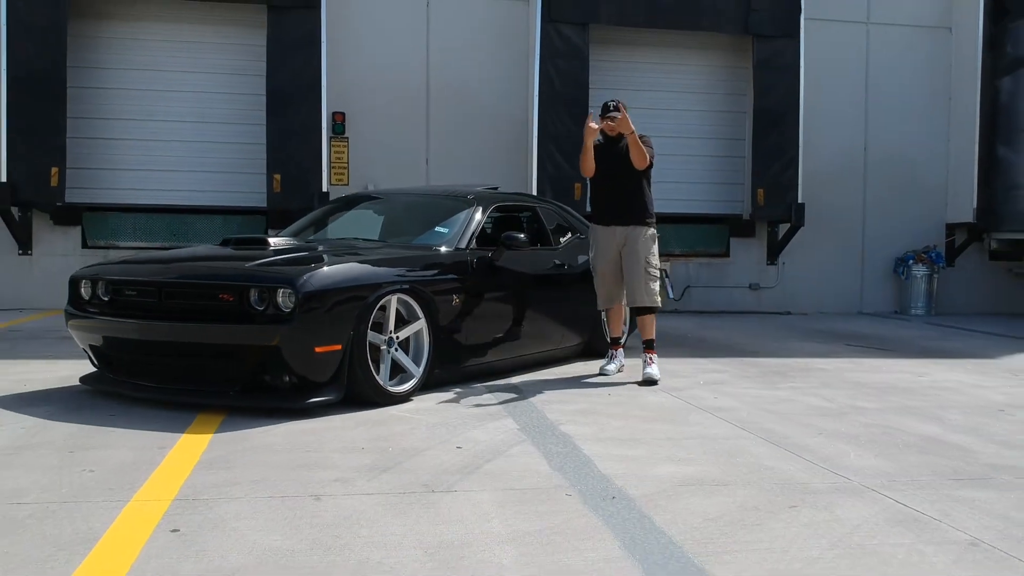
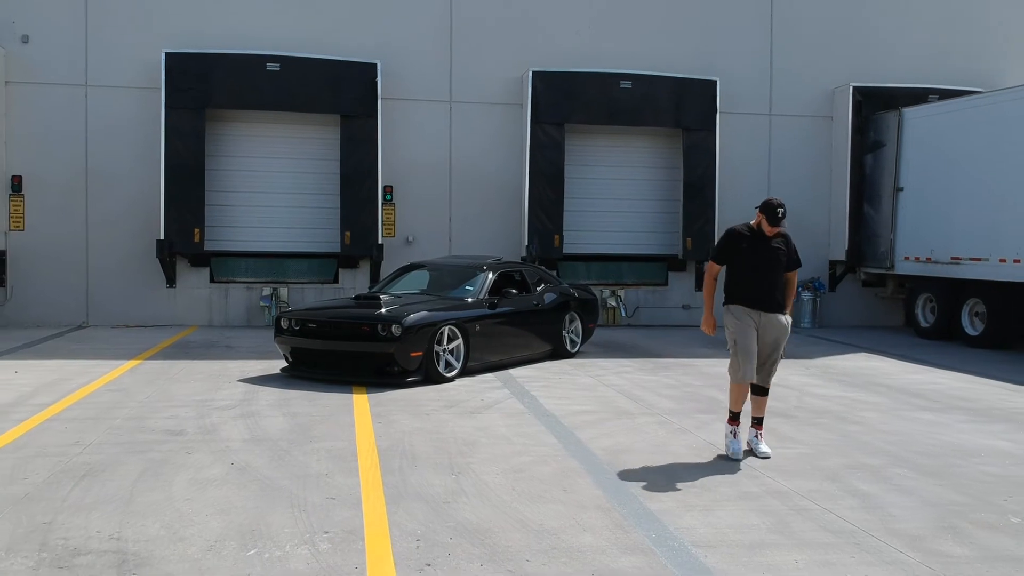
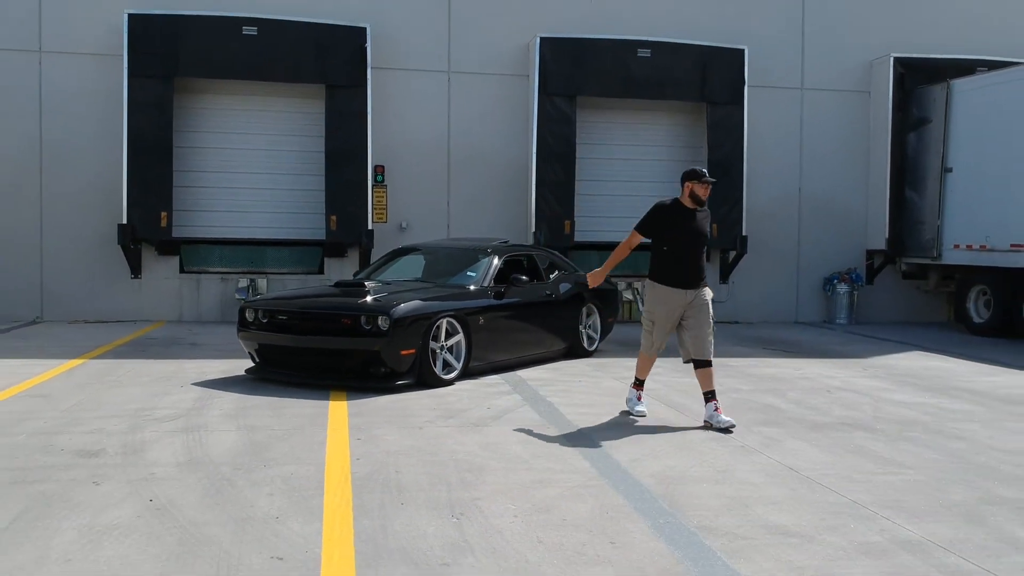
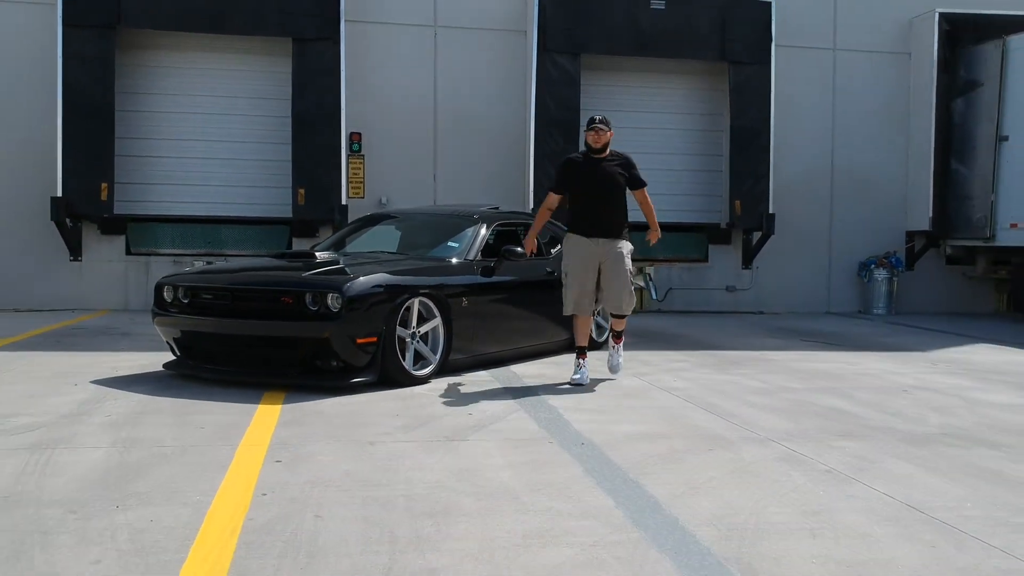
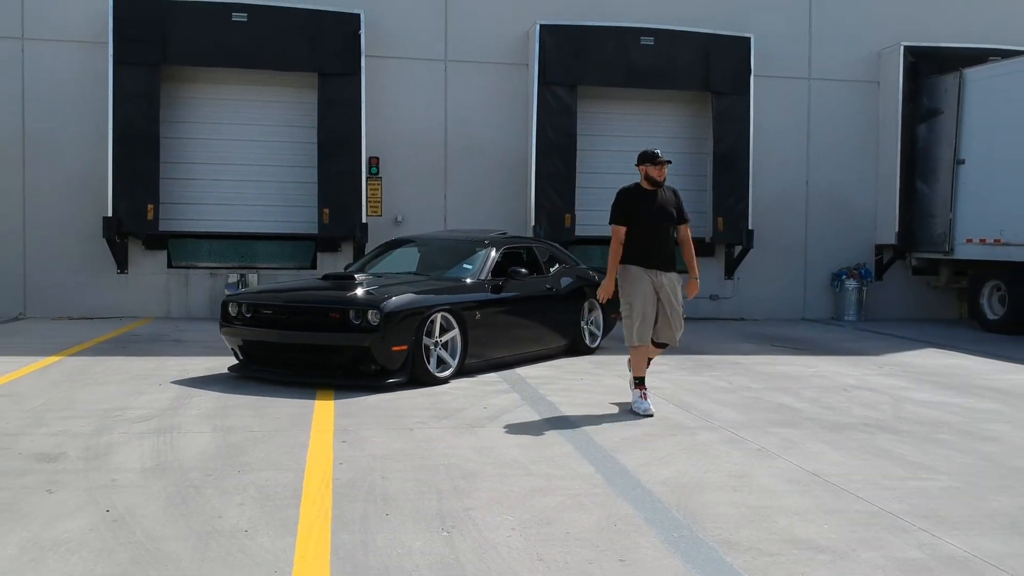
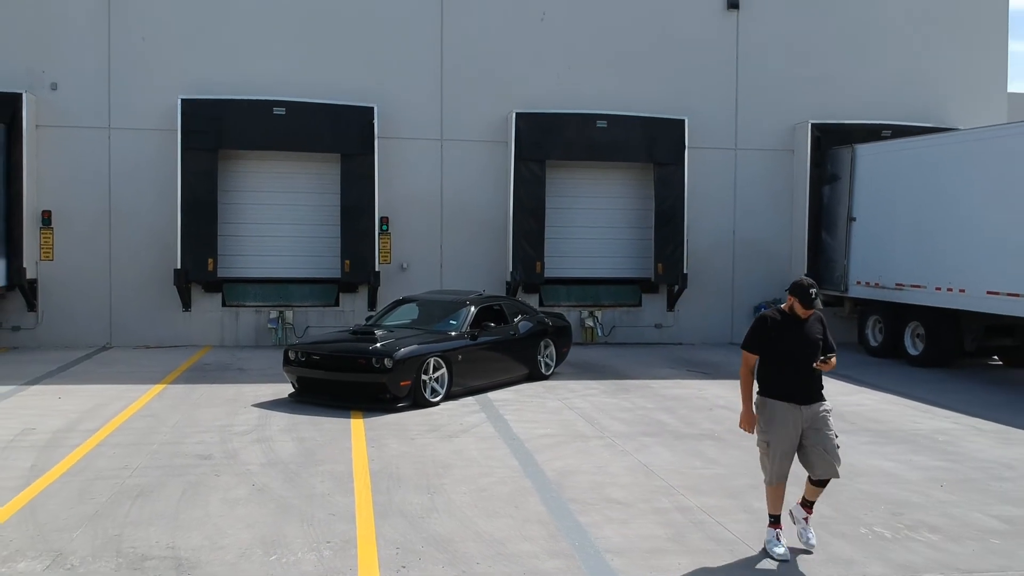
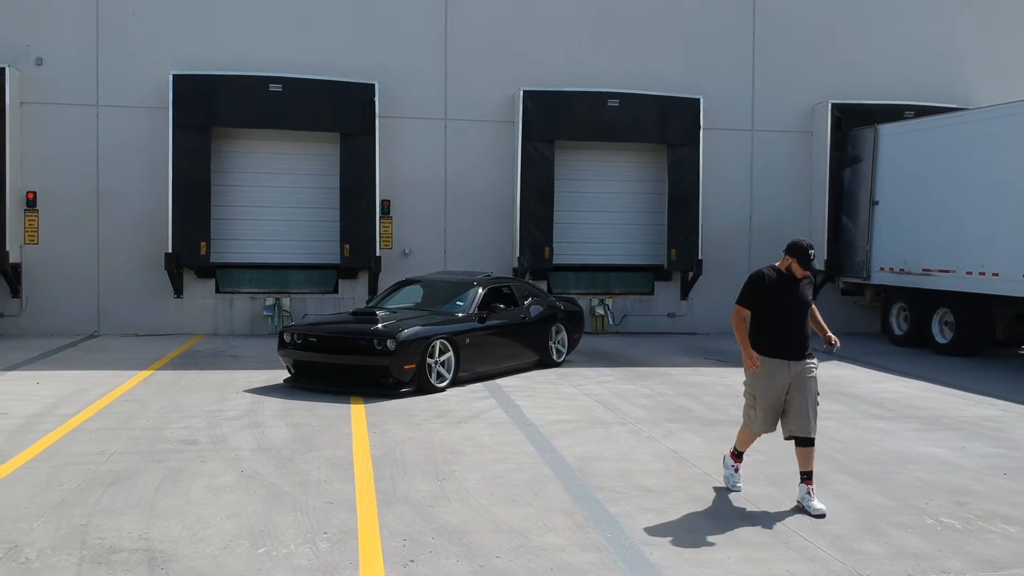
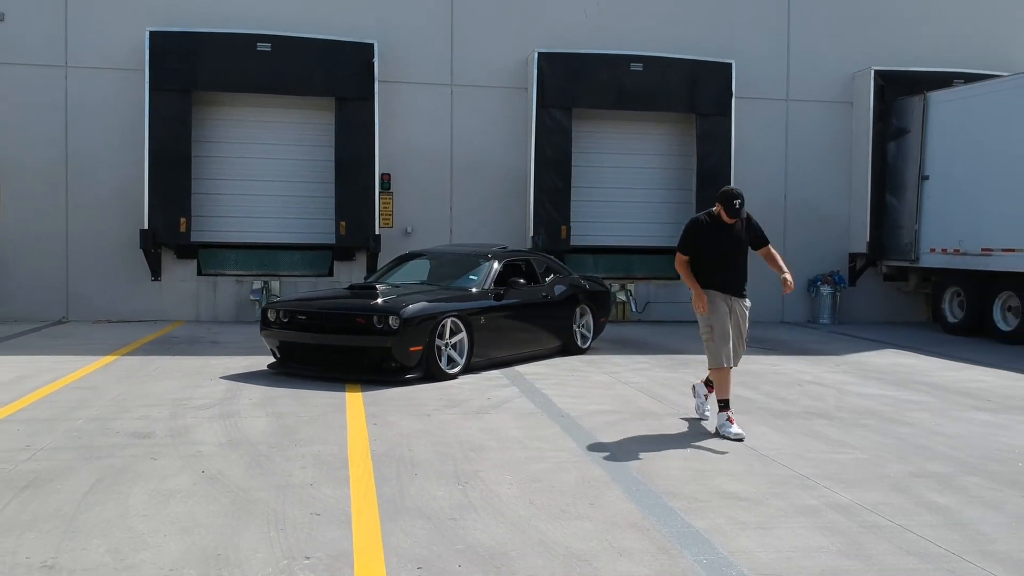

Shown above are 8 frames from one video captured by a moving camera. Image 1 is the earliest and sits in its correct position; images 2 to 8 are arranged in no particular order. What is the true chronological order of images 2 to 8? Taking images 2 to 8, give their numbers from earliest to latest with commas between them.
4, 5, 3, 8, 2, 7, 6
